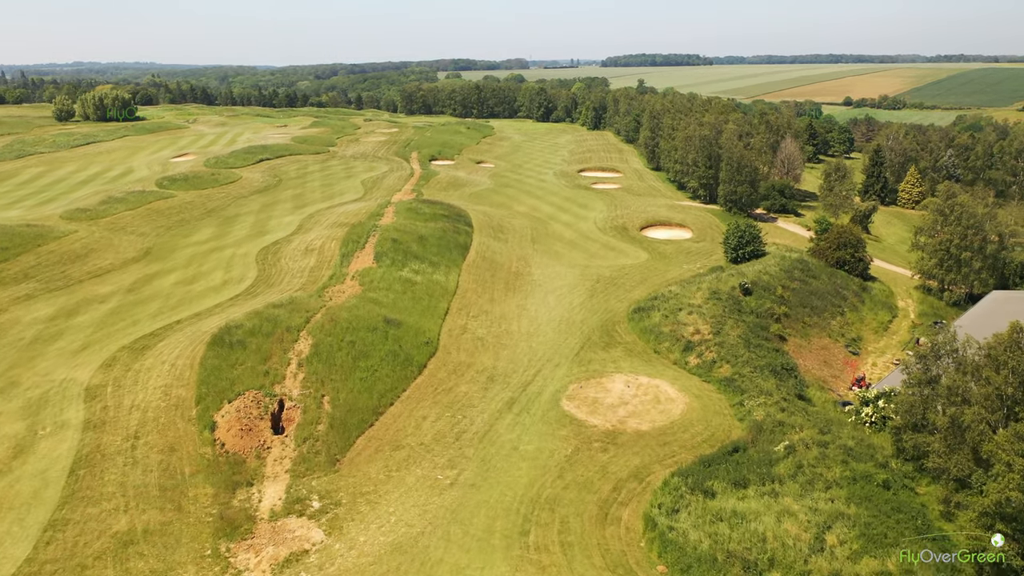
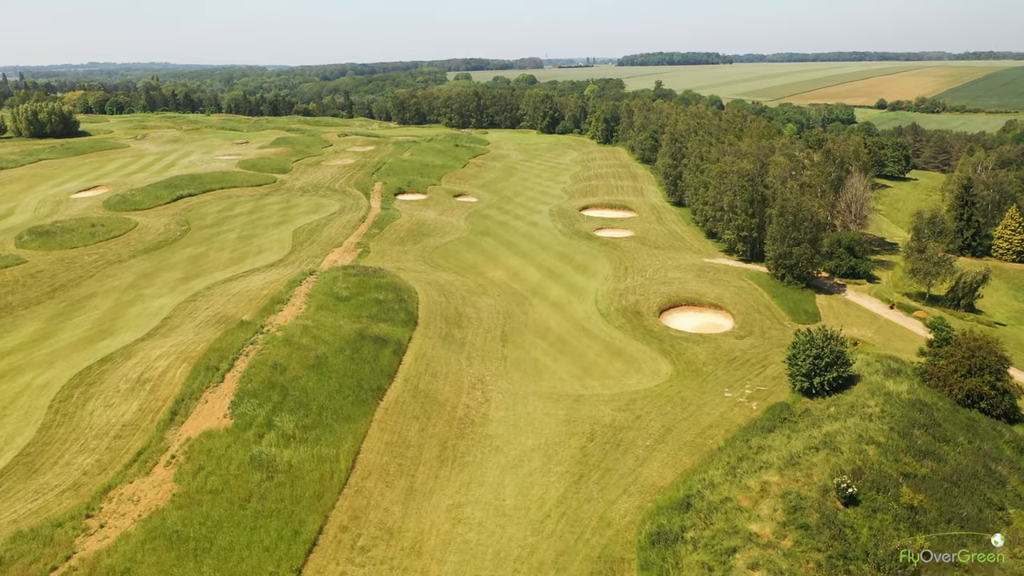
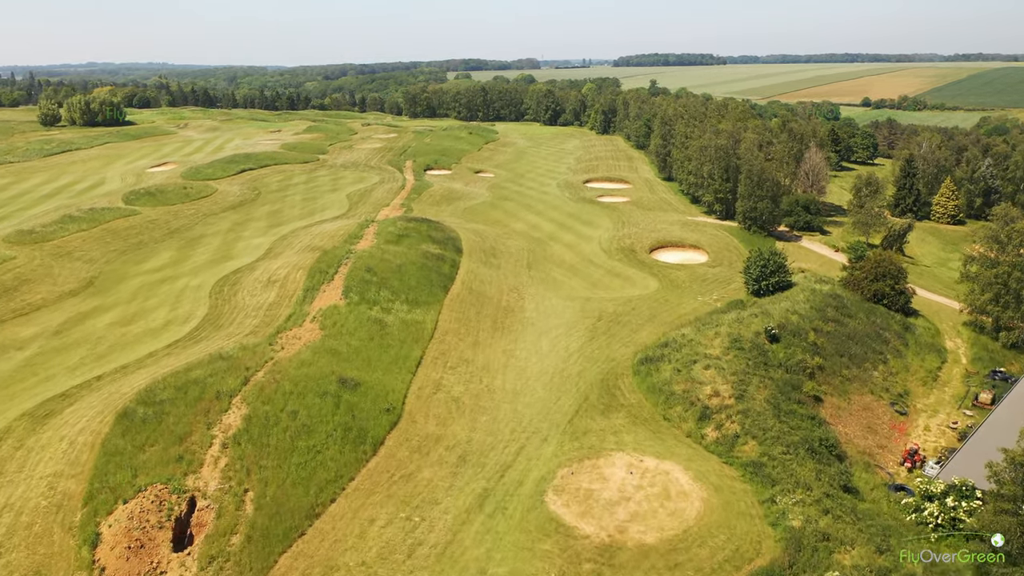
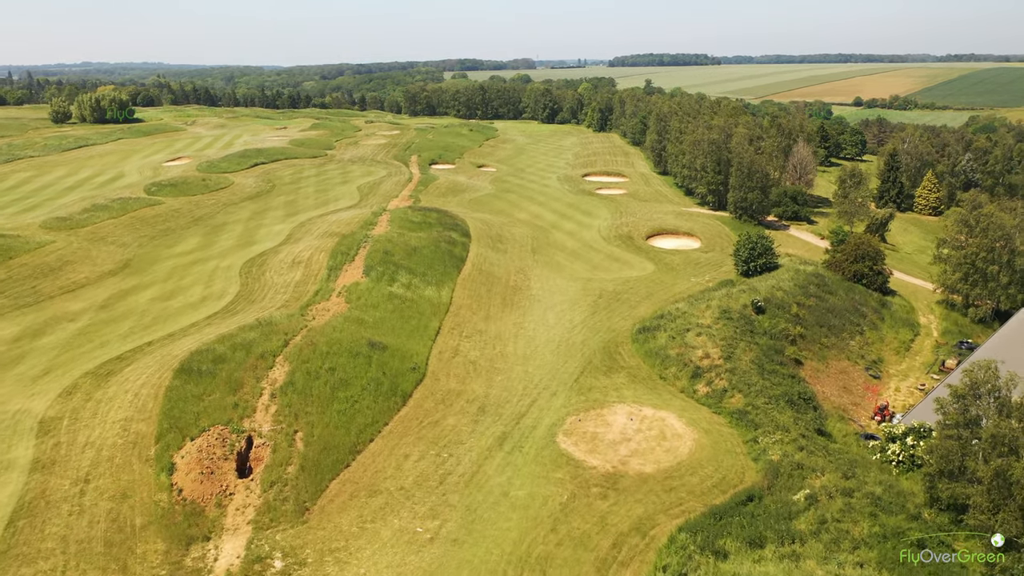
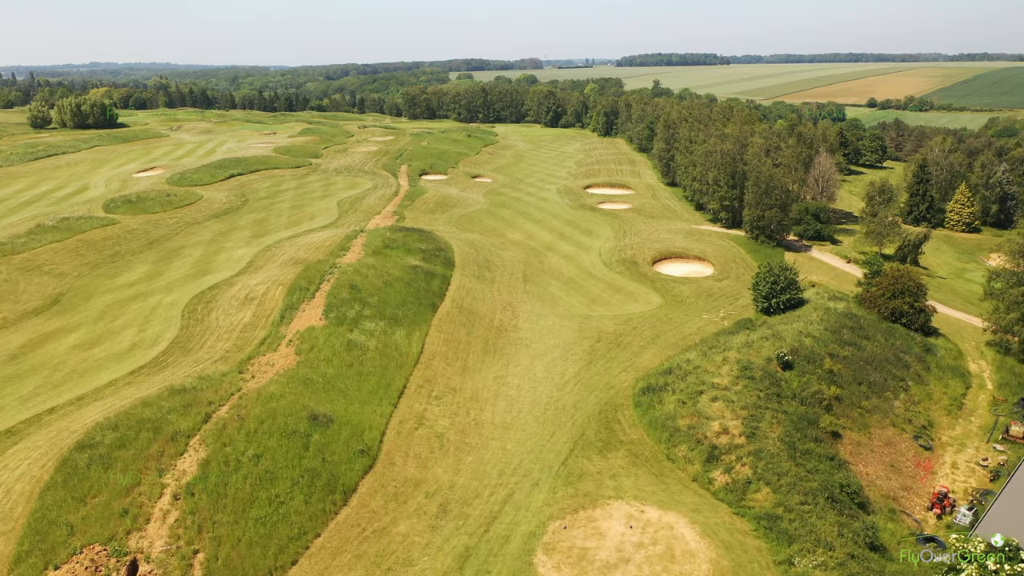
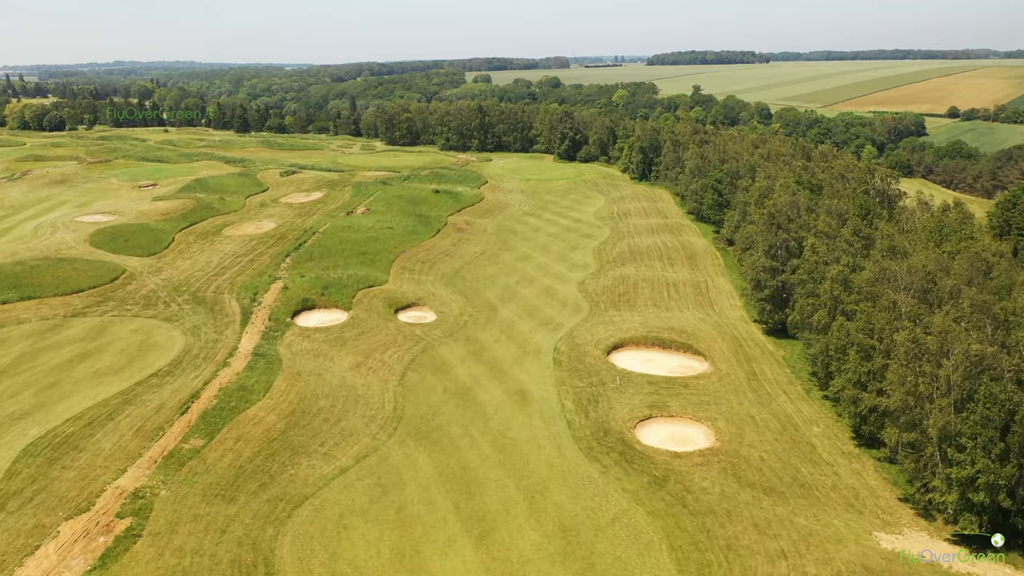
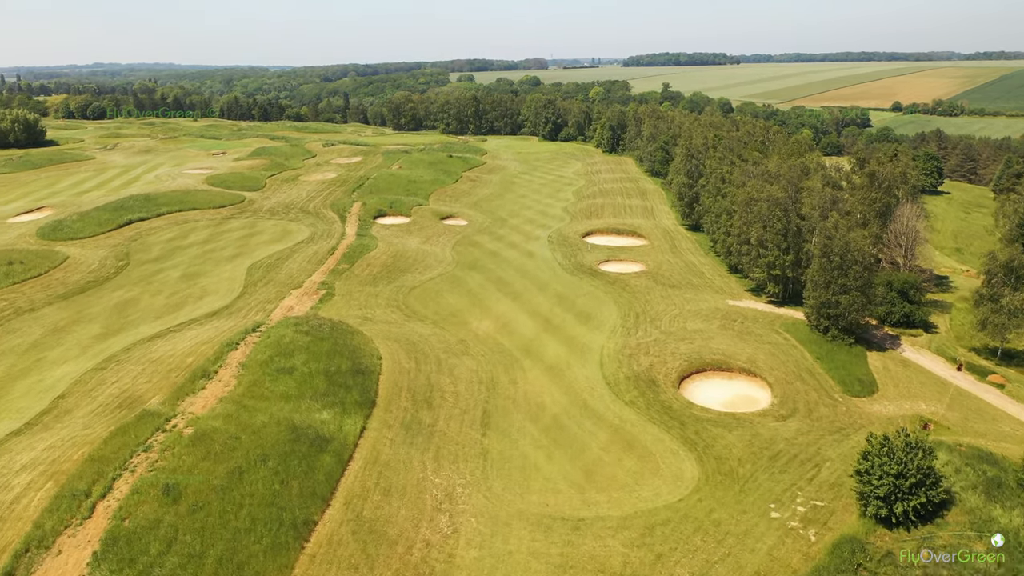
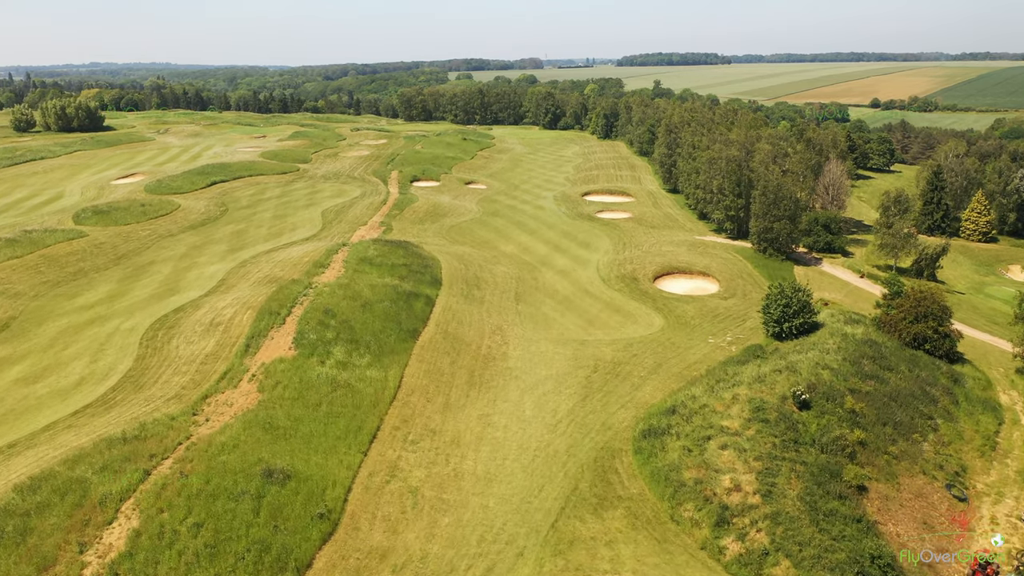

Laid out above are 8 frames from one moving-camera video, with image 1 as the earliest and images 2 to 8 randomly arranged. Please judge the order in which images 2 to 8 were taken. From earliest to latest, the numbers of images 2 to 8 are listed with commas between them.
4, 3, 5, 8, 2, 7, 6
